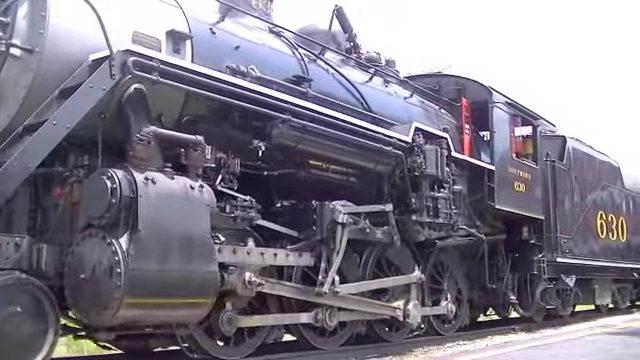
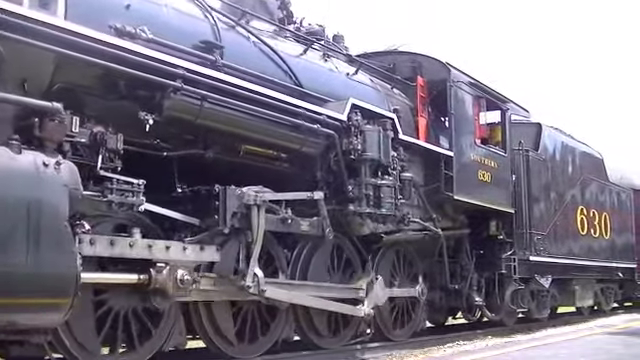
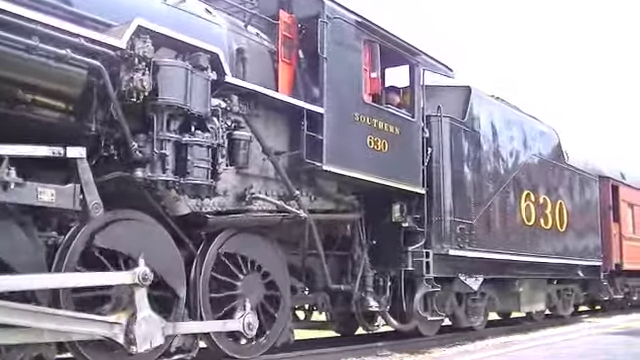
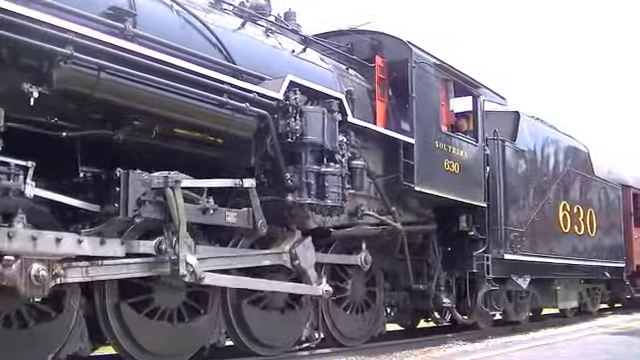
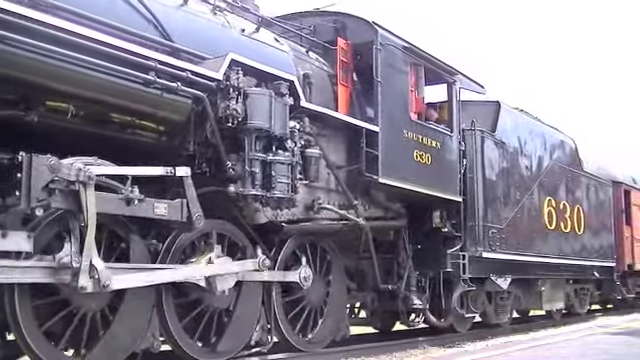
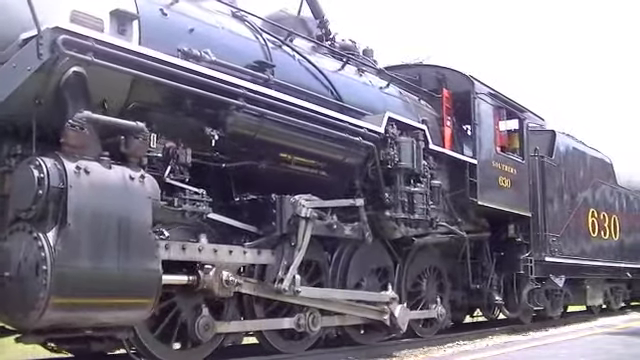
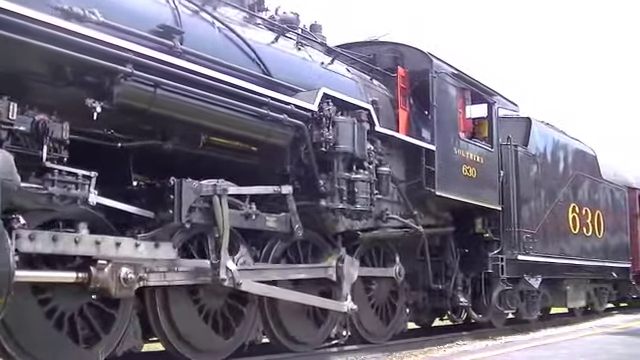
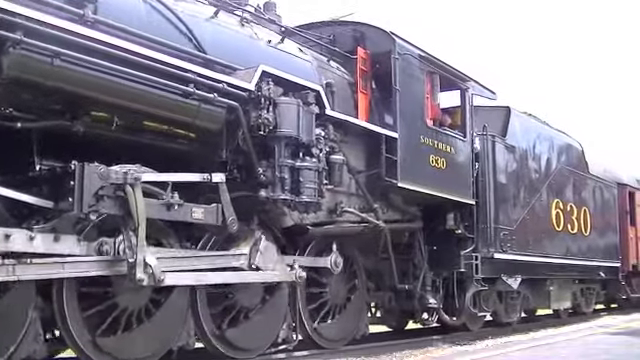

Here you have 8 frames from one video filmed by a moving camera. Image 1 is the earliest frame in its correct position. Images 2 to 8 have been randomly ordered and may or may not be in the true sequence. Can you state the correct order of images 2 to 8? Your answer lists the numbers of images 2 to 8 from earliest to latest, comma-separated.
6, 2, 7, 4, 8, 5, 3
